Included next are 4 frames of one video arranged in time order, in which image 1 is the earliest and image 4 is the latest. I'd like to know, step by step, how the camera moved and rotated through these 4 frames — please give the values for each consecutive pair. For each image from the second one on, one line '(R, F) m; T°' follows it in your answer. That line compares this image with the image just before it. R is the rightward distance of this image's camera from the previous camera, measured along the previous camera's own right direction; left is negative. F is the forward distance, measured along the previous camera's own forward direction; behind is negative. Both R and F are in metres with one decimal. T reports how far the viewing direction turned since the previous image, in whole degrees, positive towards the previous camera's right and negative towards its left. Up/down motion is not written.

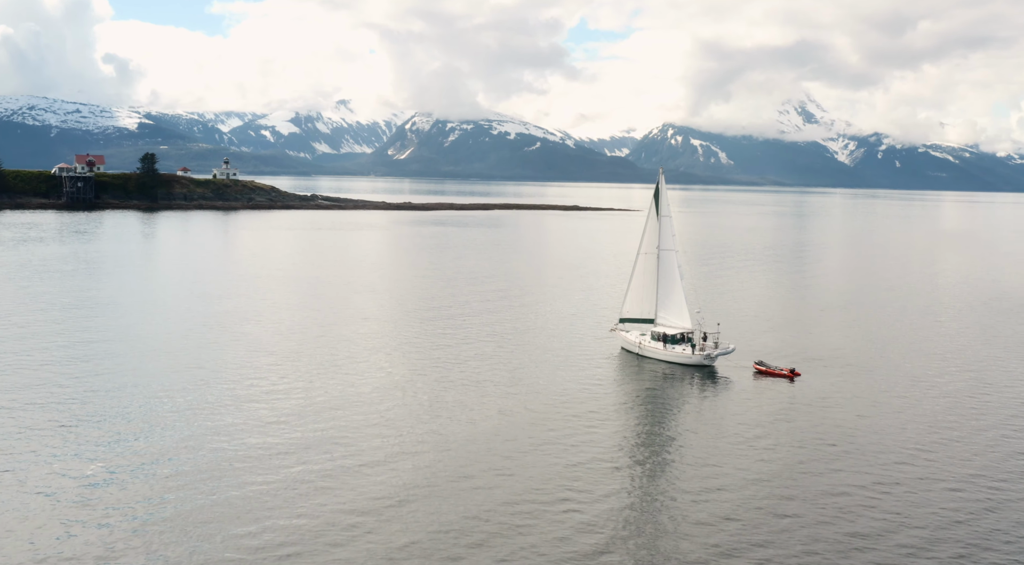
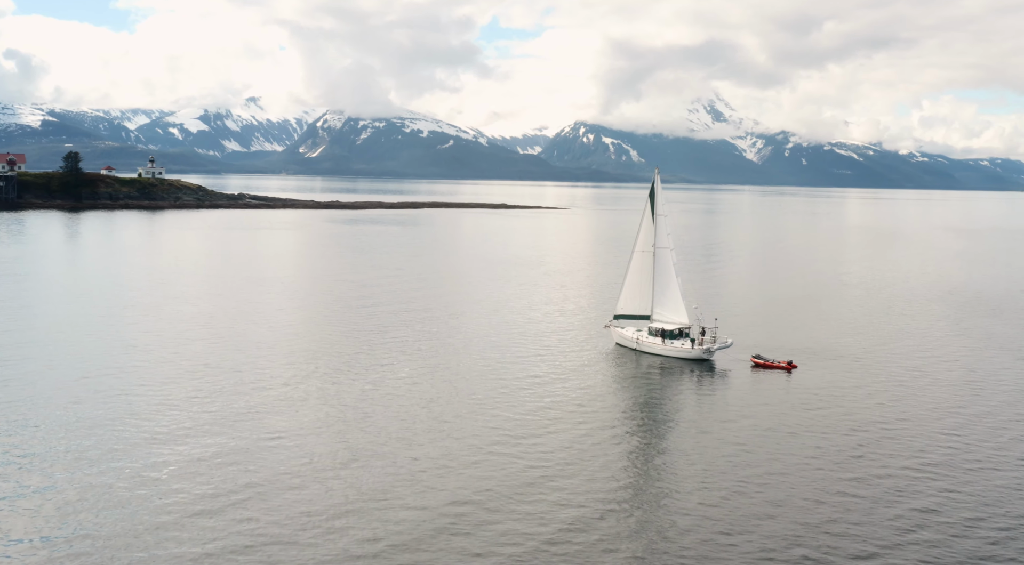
(-4.4, -1.5) m; +4°
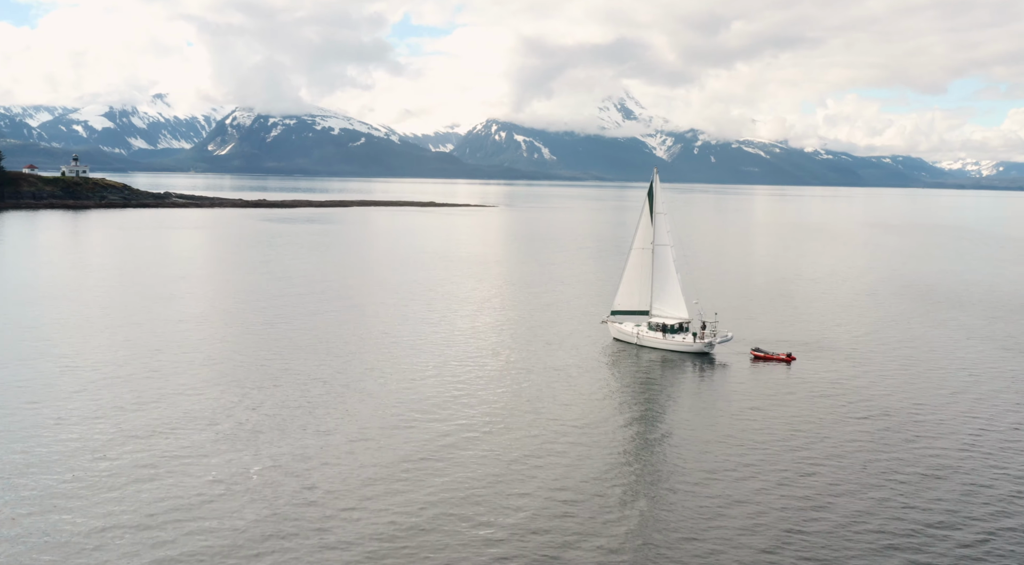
(-4.1, -1.4) m; +3°
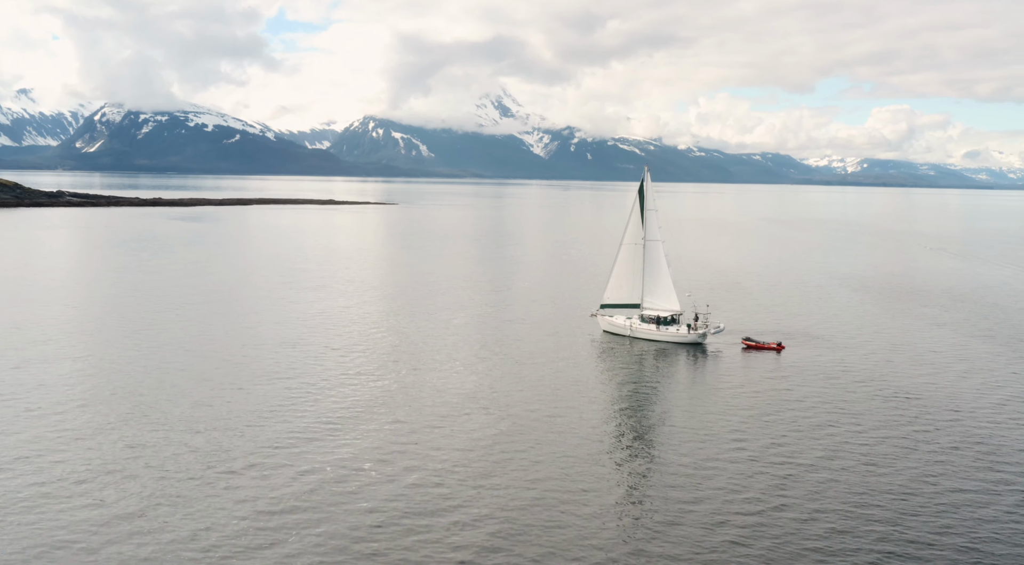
(-6.0, -1.9) m; +5°
